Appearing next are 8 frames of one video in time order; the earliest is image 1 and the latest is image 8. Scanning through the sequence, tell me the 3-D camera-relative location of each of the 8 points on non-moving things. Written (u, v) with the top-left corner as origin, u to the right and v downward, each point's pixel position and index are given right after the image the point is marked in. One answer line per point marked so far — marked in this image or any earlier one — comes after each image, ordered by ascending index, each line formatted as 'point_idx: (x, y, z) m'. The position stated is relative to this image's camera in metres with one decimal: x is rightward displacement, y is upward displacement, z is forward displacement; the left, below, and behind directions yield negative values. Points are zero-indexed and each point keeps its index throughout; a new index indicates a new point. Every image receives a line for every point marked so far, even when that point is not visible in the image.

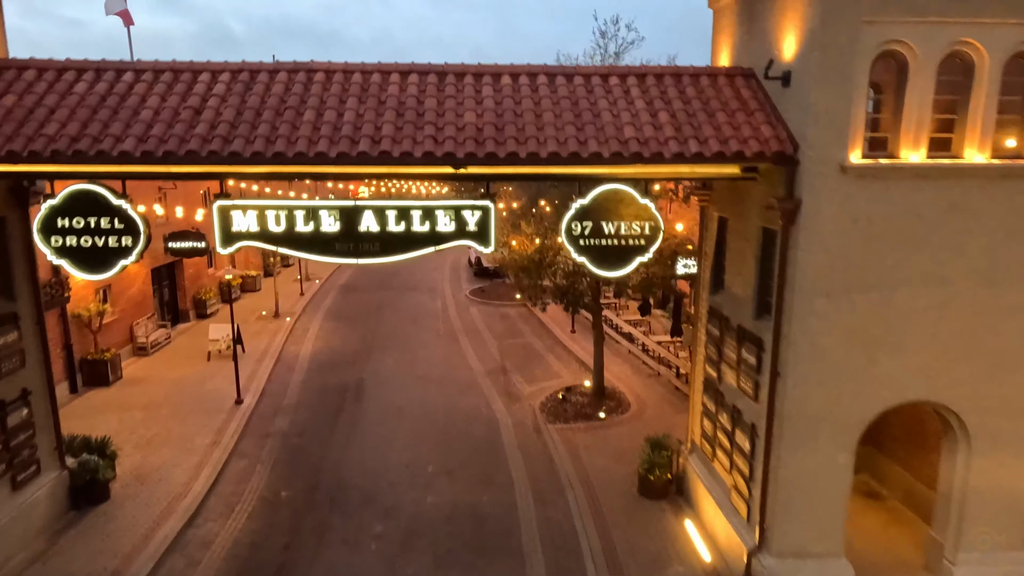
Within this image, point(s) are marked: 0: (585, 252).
0: (+0.8, +0.4, +7.7) m
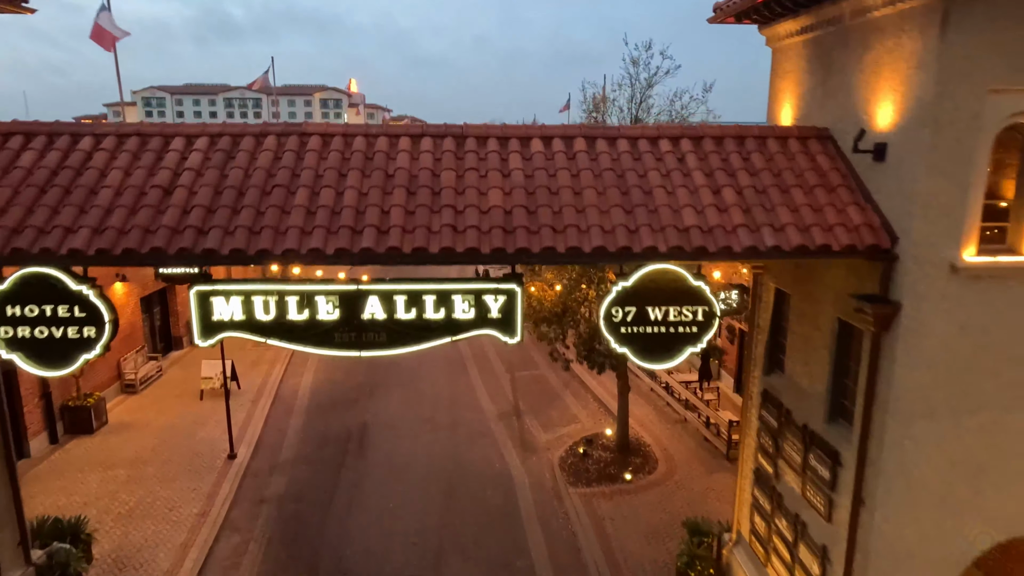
0: (+1.1, -0.5, +6.6) m
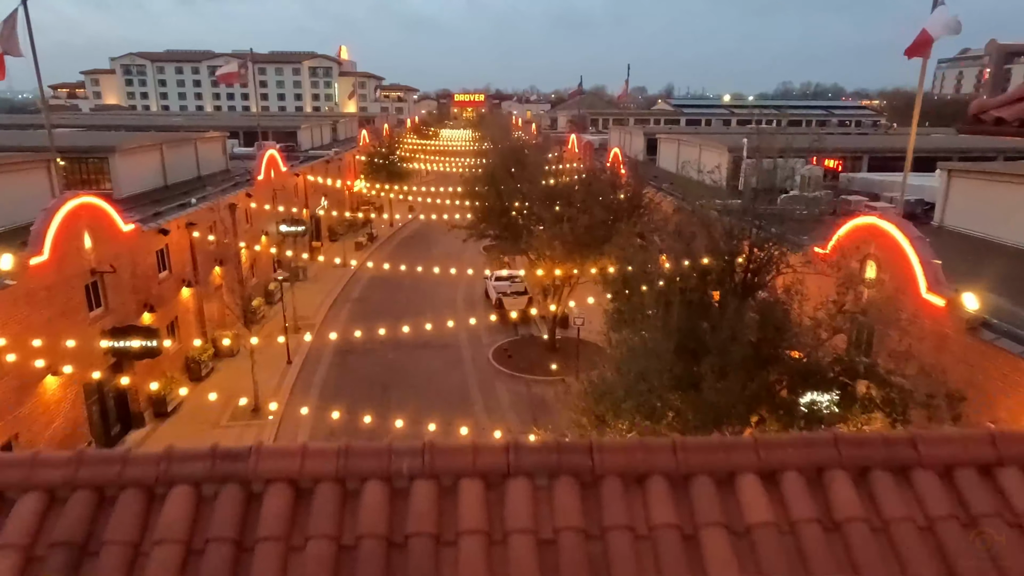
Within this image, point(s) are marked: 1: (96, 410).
0: (+1.9, -2.6, +3.5) m
1: (-8.6, -2.5, +13.9) m
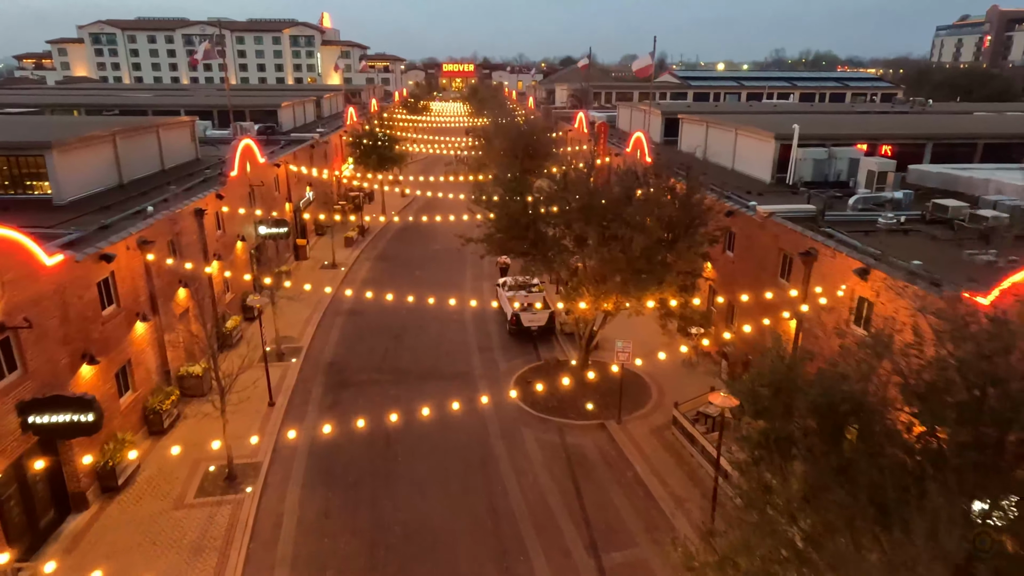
0: (+2.9, -3.9, +0.4) m
1: (-7.8, -3.4, +10.7) m
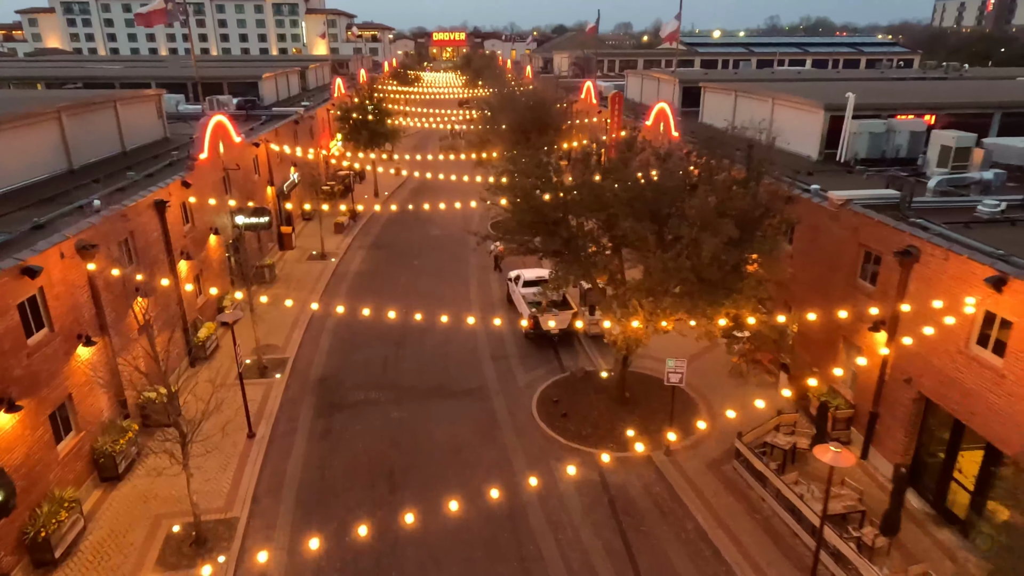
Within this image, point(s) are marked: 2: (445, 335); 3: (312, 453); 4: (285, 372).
0: (+3.6, -4.6, -2.1) m
1: (-7.2, -3.8, +8.0) m
2: (-1.8, -1.3, +18.4) m
3: (-3.9, -3.2, +13.3) m
4: (-5.5, -2.0, +16.2) m
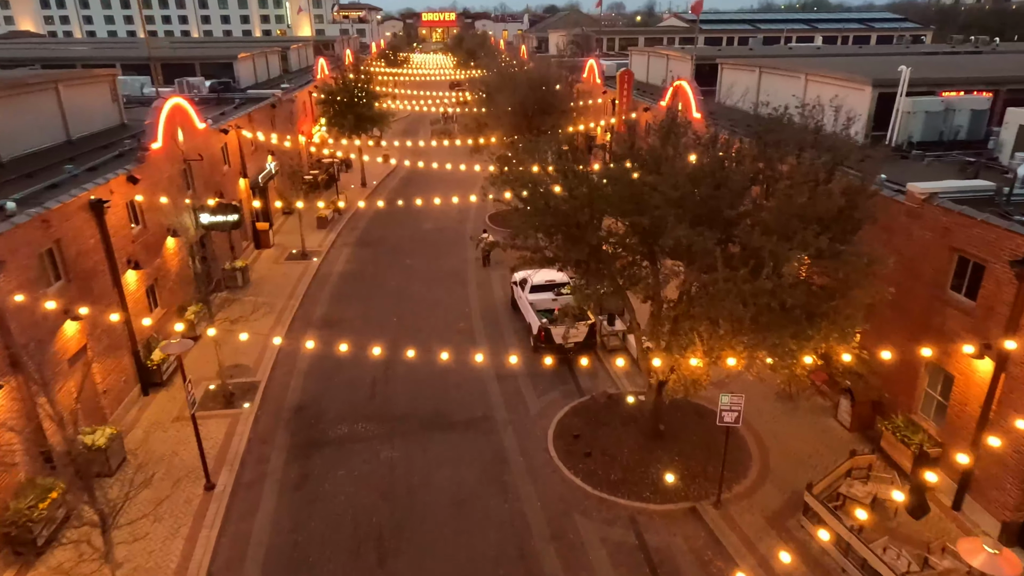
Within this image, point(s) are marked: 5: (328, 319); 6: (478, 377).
0: (+4.0, -5.2, -4.3) m
1: (-6.9, -4.3, +5.6) m
2: (-1.7, -1.5, +16.0) m
3: (-3.7, -3.6, +10.9) m
4: (-5.2, -2.3, +13.8) m
5: (-4.8, -0.8, +17.7) m
6: (-0.7, -1.9, +14.8) m
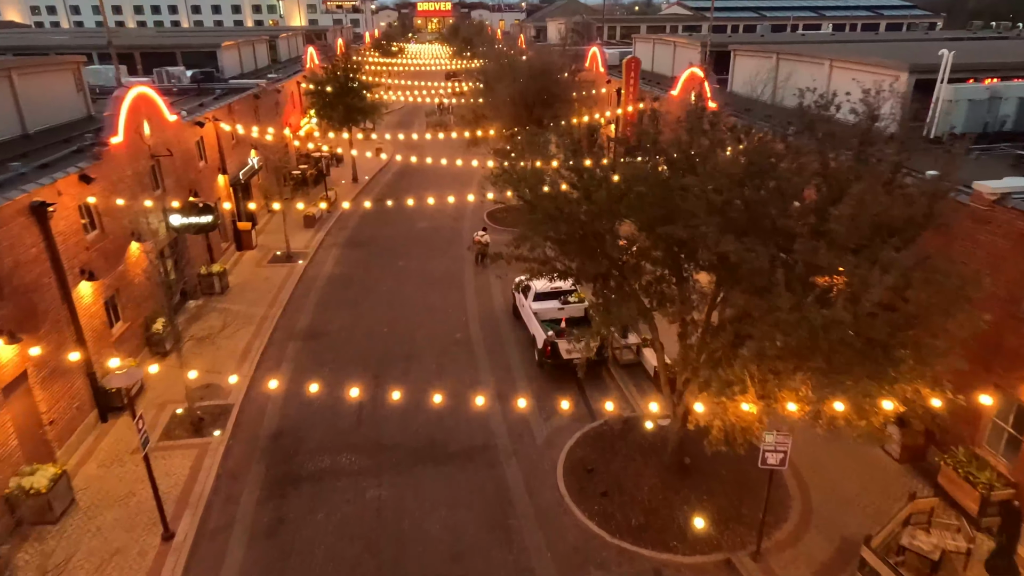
0: (+4.2, -5.6, -5.8) m
1: (-6.8, -4.6, +4.1) m
2: (-1.6, -1.7, +14.5) m
3: (-3.6, -3.8, +9.4) m
4: (-5.2, -2.5, +12.3) m
5: (-4.7, -1.0, +16.1) m
6: (-0.7, -2.2, +13.3) m
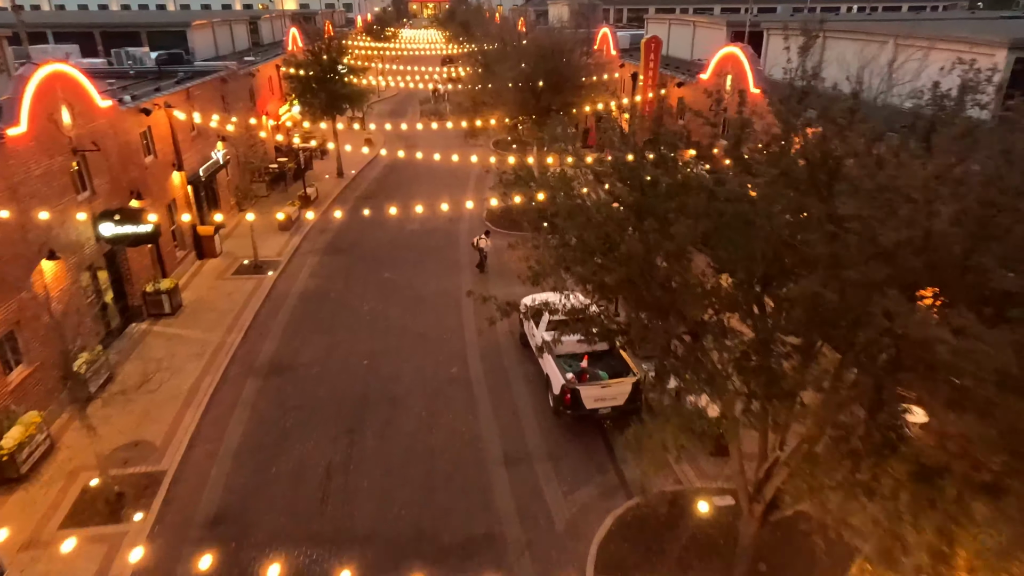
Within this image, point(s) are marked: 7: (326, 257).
0: (+4.4, -6.4, -8.6) m
1: (-6.6, -5.3, +1.3) m
2: (-1.5, -2.2, +11.6) m
3: (-3.4, -4.4, +6.5) m
4: (-5.0, -3.1, +9.4) m
5: (-4.6, -1.5, +13.2) m
6: (-0.5, -2.7, +10.5) m
7: (-5.1, +0.8, +18.6) m
